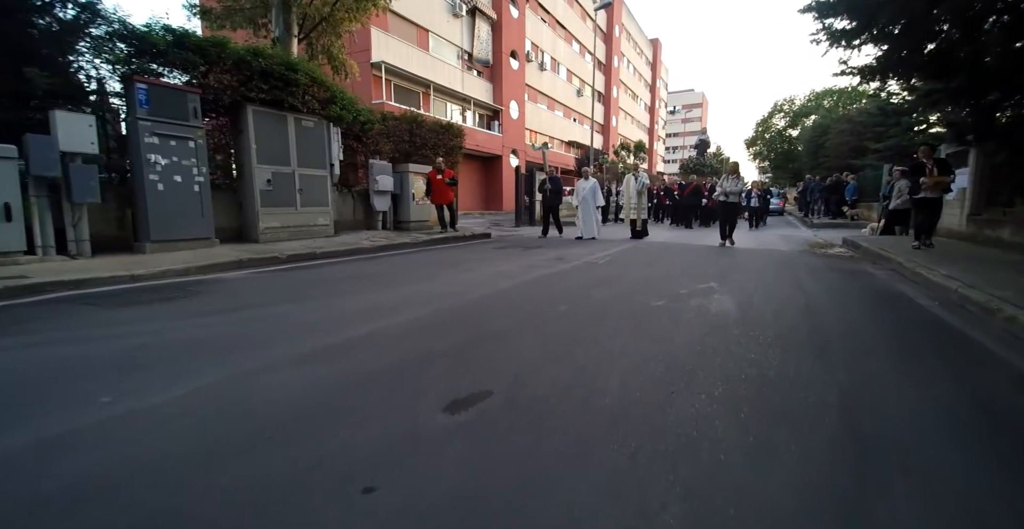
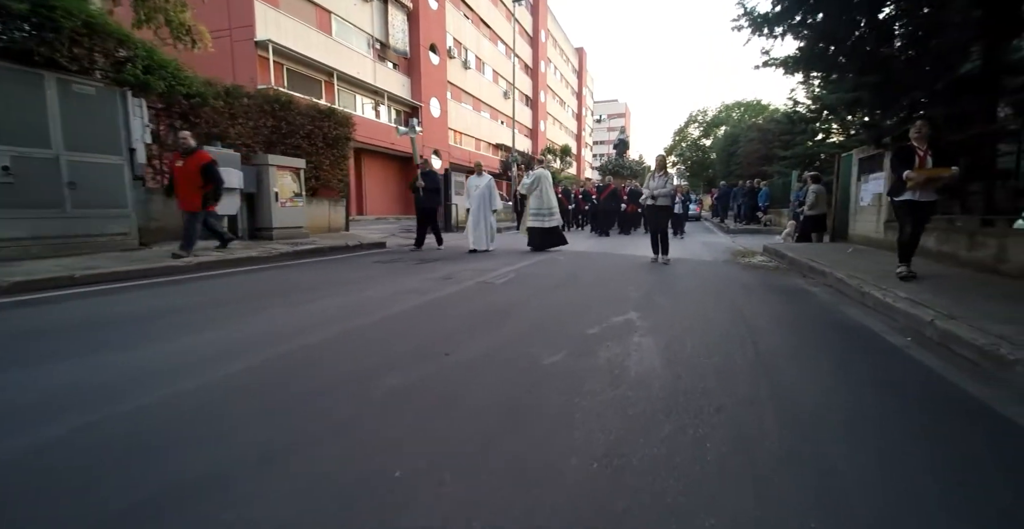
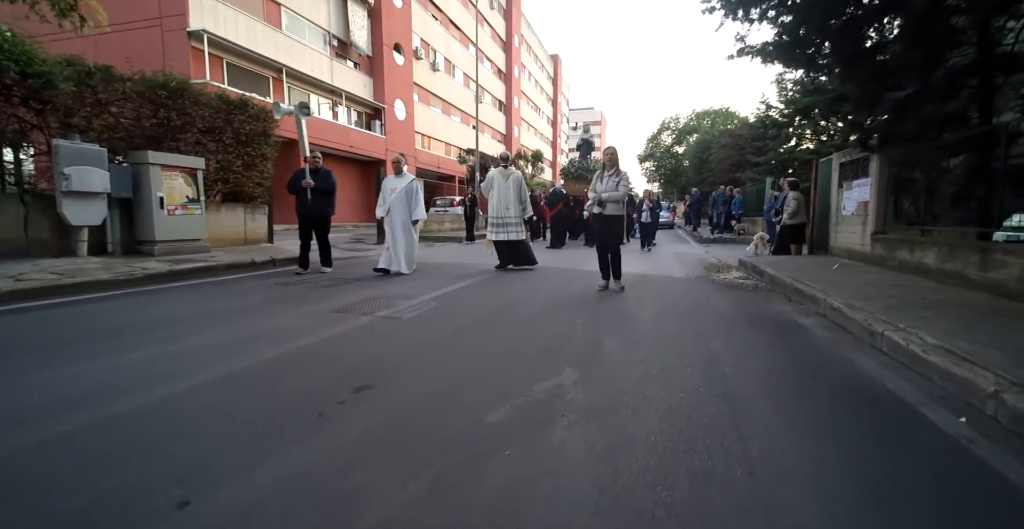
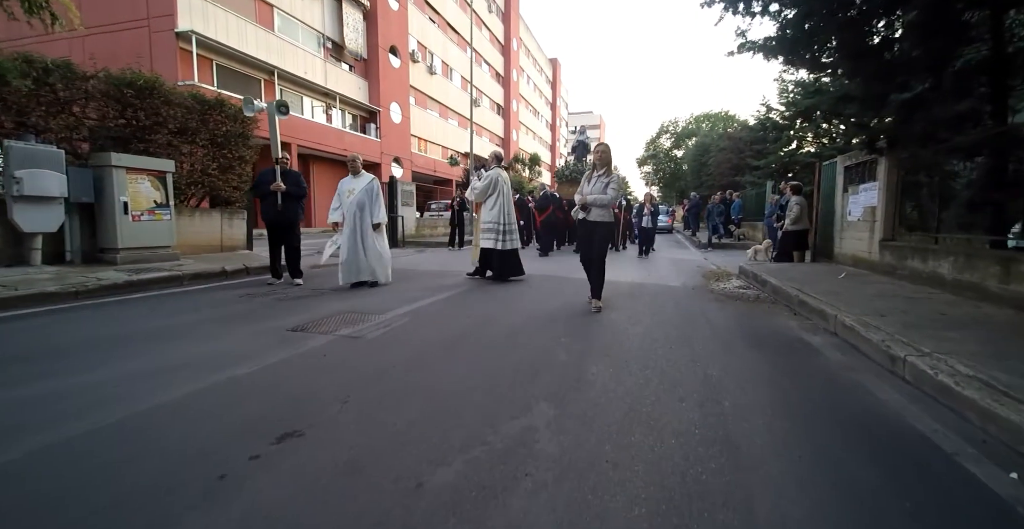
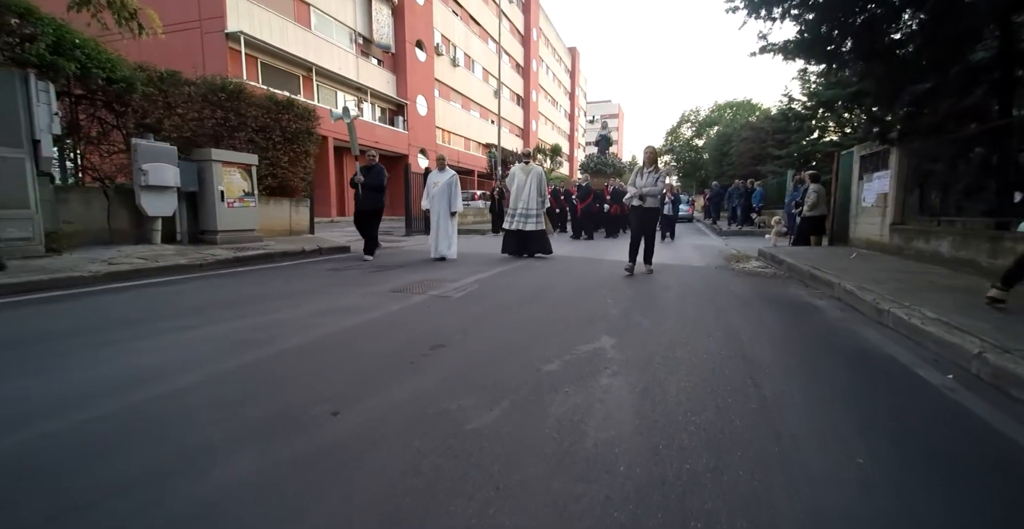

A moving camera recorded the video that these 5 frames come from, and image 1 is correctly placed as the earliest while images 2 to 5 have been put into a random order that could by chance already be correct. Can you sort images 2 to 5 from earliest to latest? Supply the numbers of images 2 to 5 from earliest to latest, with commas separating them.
2, 5, 3, 4
